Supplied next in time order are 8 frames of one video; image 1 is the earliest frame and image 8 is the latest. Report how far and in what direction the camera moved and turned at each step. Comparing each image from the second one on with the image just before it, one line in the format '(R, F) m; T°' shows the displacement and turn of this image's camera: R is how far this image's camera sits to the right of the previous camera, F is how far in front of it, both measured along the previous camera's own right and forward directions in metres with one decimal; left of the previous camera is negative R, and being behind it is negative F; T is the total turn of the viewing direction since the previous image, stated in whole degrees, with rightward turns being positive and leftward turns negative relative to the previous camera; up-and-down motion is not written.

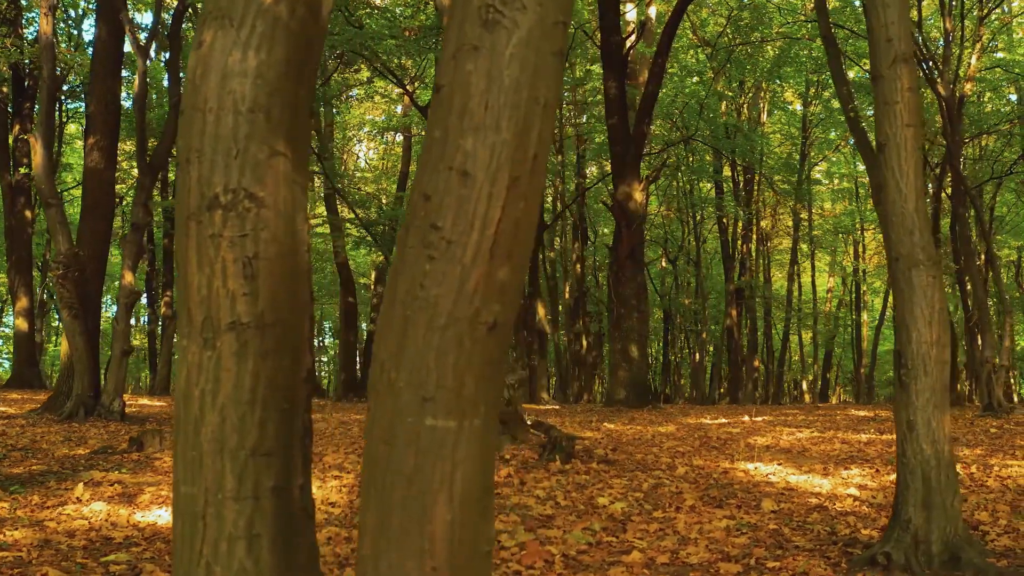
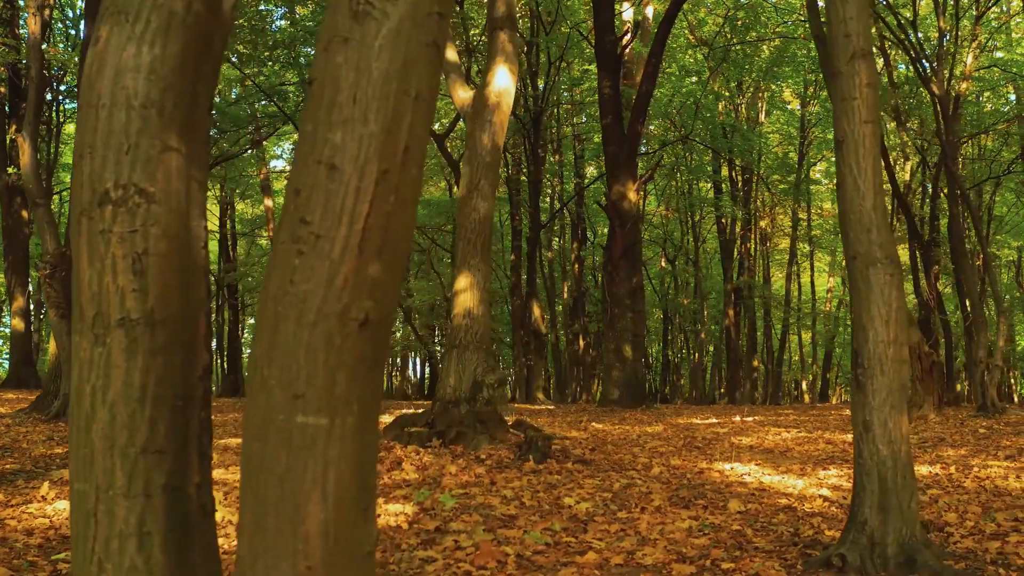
(+0.3, 0.0) m; 0°
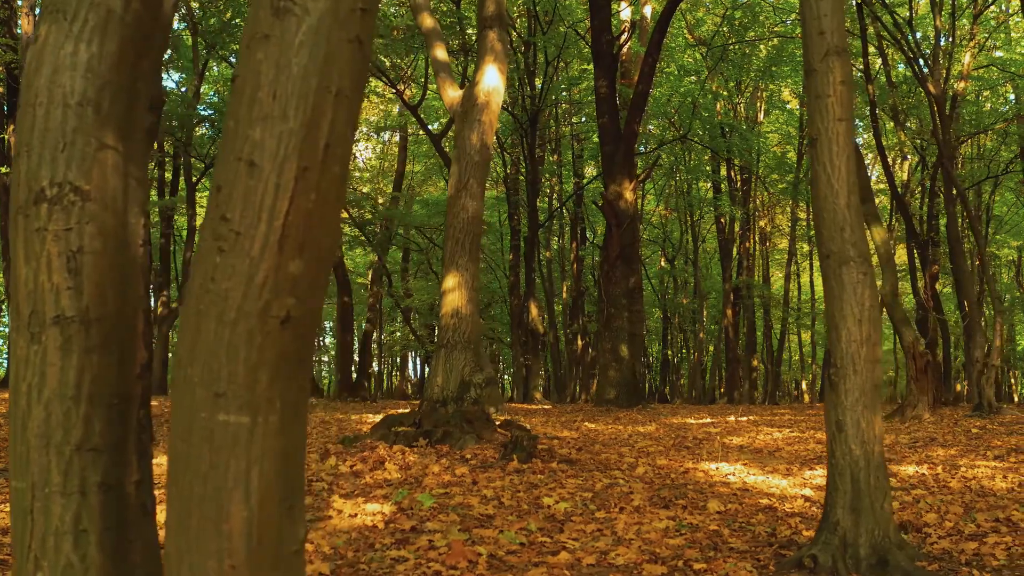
(+0.2, 0.0) m; 0°
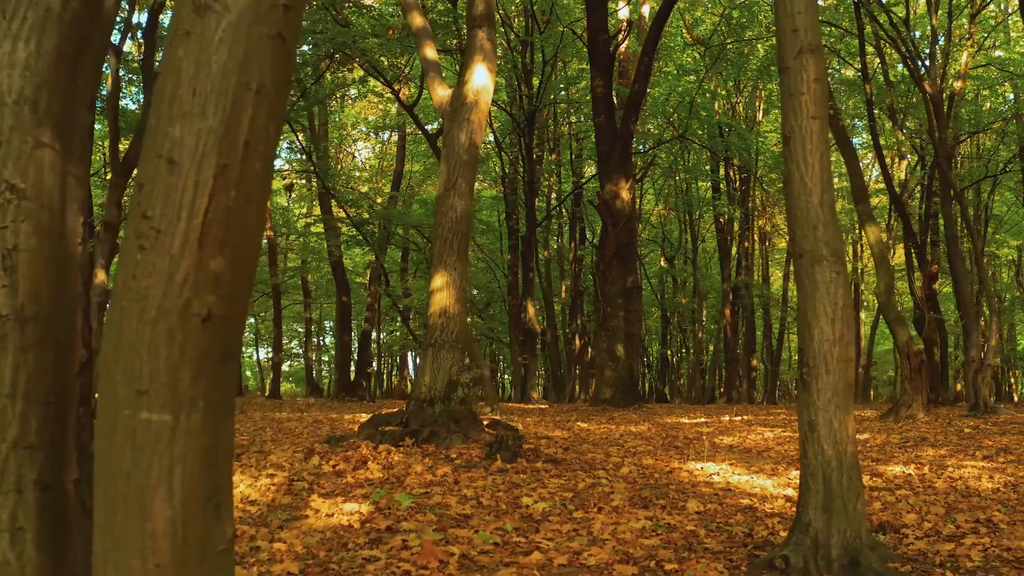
(+0.2, 0.0) m; 0°
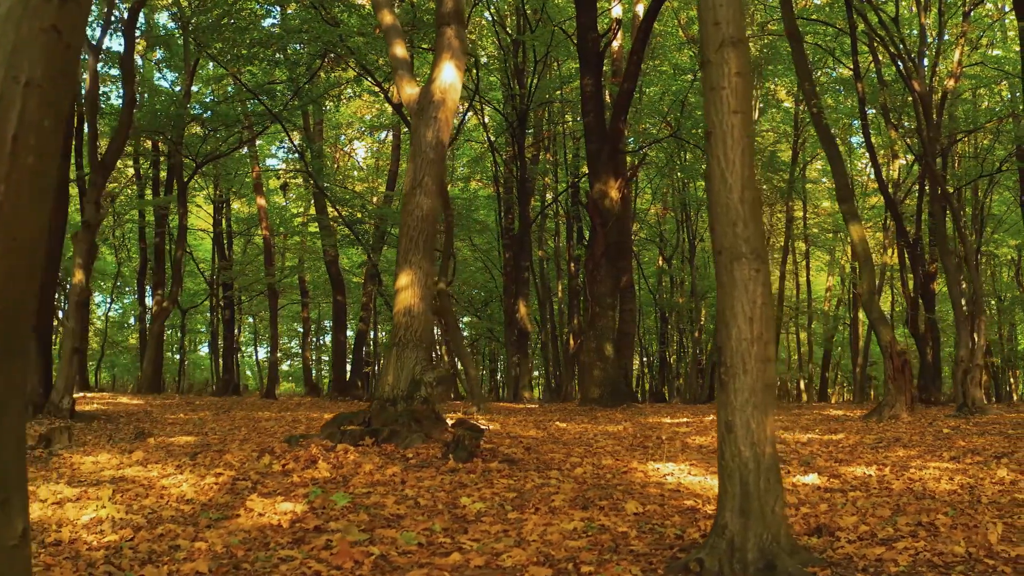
(+0.5, +0.1) m; -1°
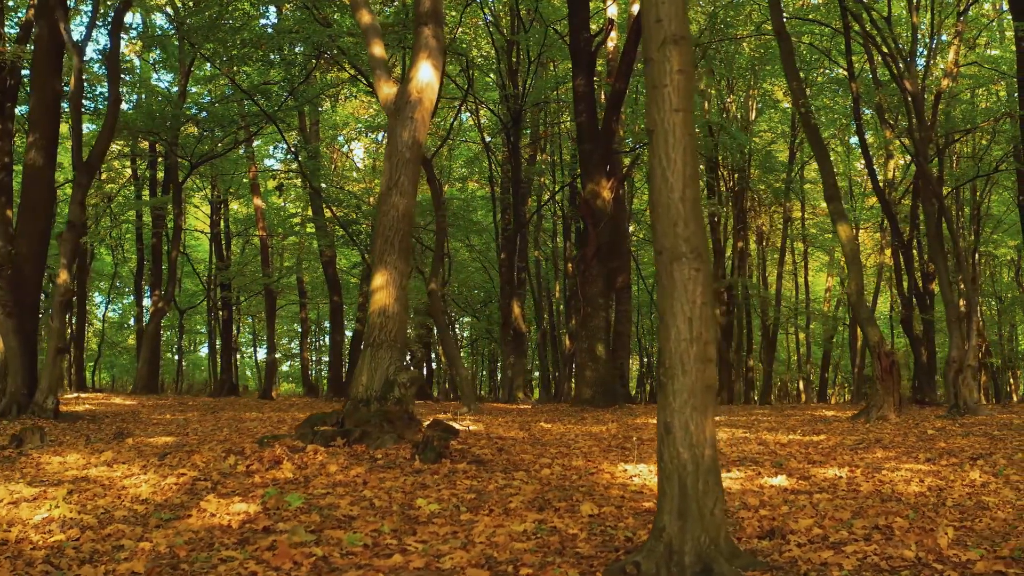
(+0.3, 0.0) m; 0°
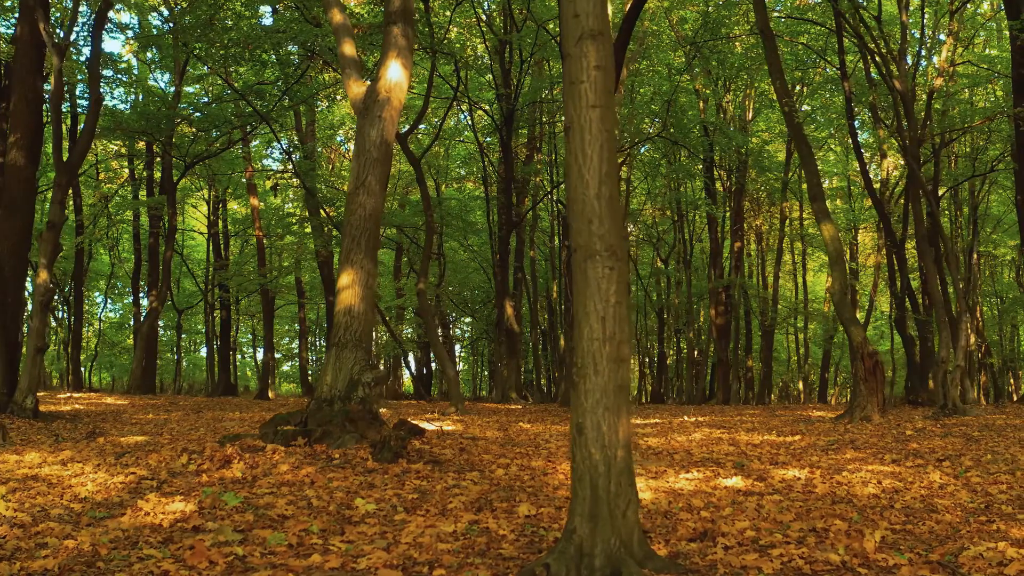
(+0.5, 0.0) m; -1°
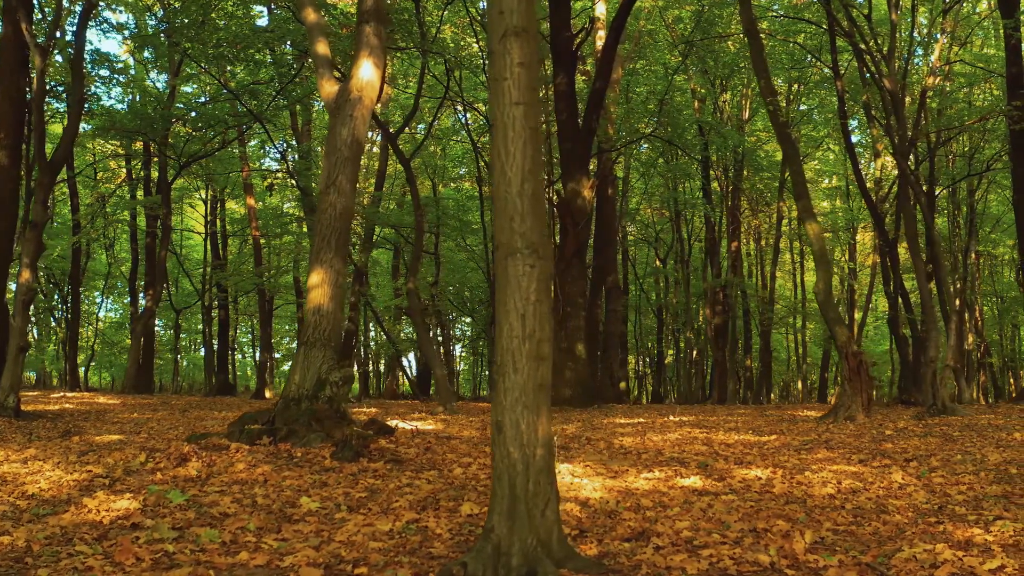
(+0.4, 0.0) m; -1°
